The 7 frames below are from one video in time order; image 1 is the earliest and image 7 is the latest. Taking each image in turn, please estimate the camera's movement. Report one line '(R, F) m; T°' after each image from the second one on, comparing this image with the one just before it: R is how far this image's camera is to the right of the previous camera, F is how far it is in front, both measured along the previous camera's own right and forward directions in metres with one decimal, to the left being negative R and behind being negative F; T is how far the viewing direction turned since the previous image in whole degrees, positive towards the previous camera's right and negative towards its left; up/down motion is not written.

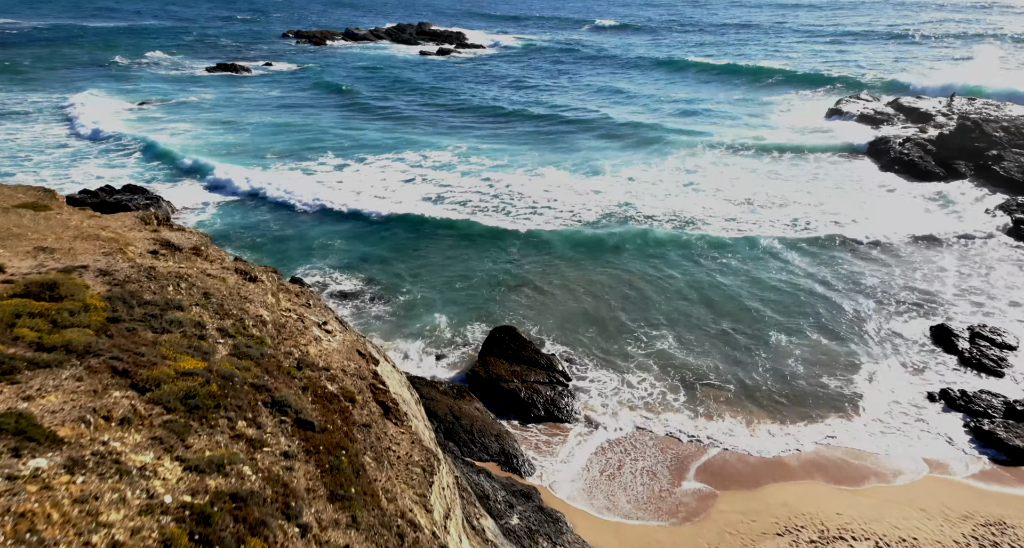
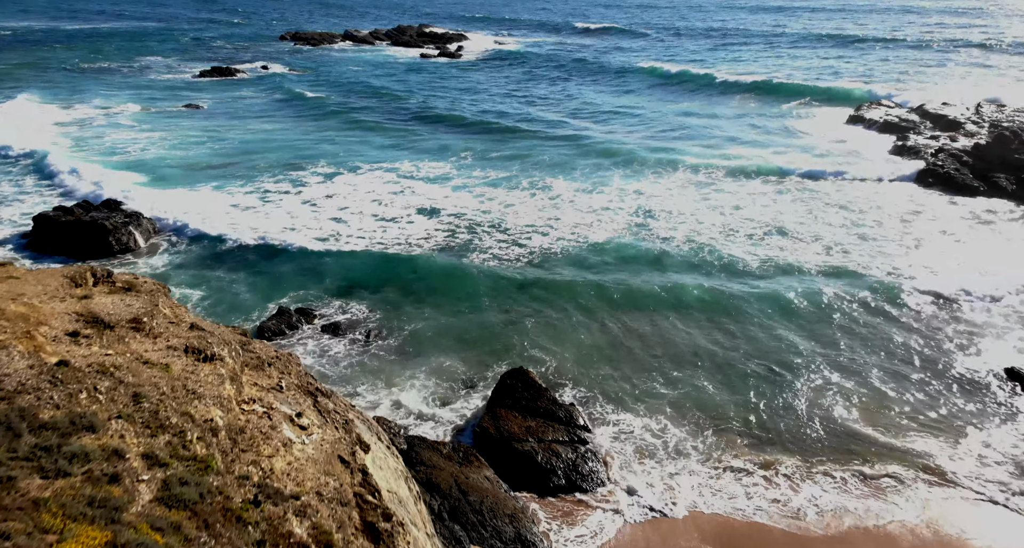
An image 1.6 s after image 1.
(-0.2, +1.6) m; 0°
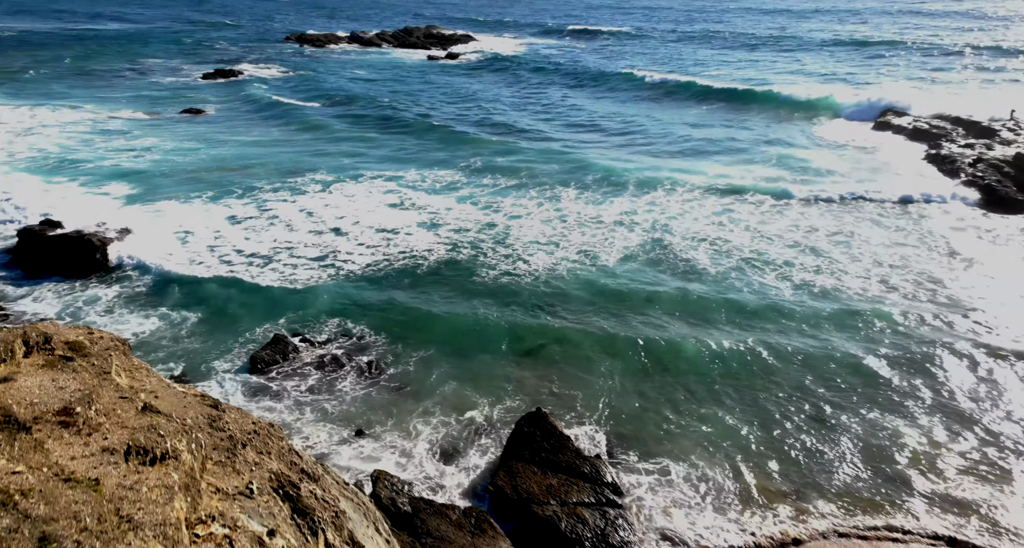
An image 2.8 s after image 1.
(-0.2, +1.3) m; -1°
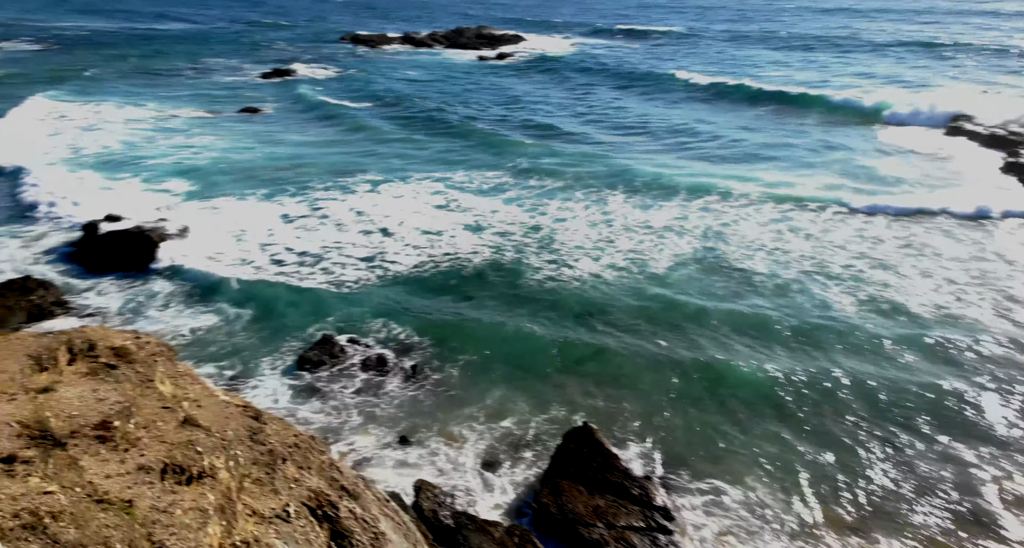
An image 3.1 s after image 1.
(-0.1, +0.3) m; -4°
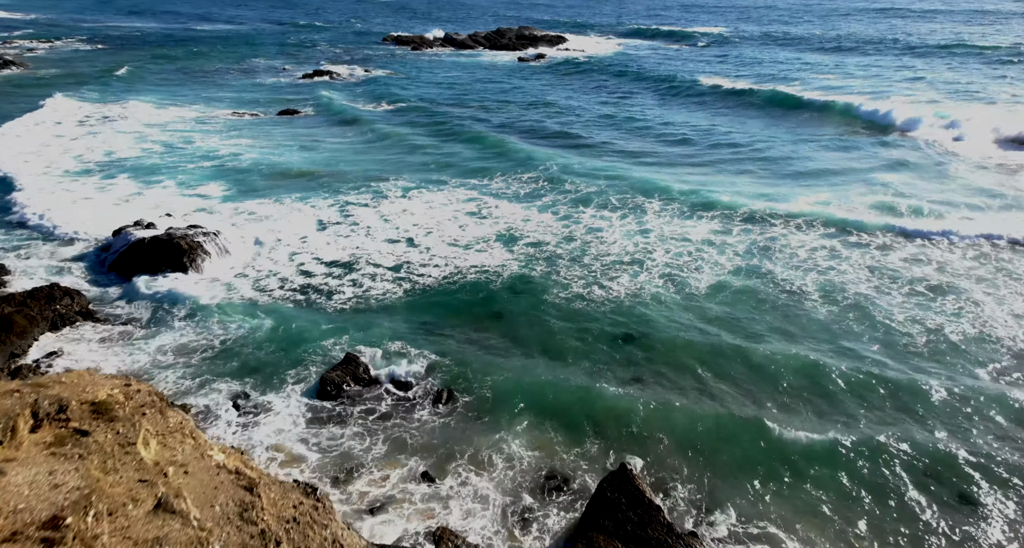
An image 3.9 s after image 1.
(0.0, +0.9) m; -3°
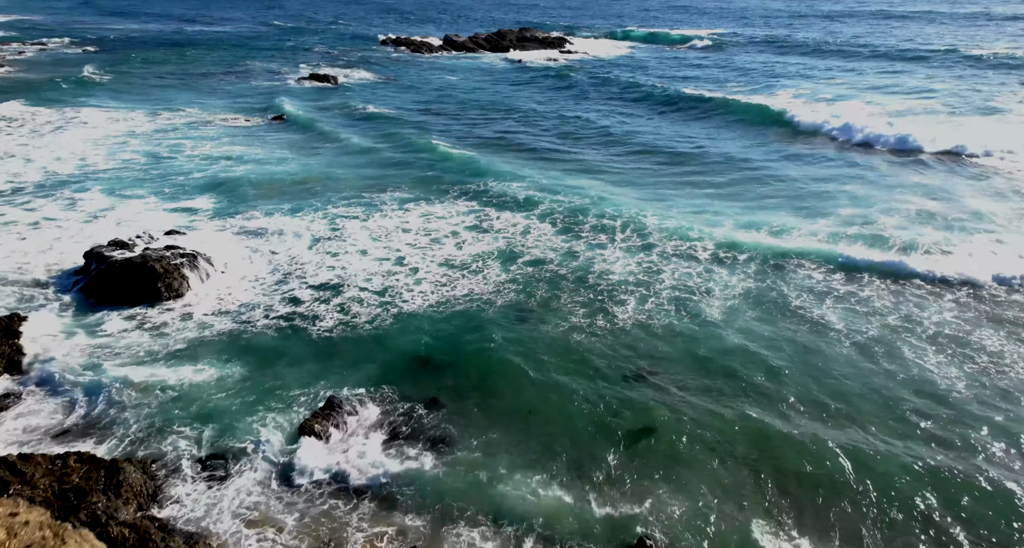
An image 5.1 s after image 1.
(0.0, +1.3) m; 0°
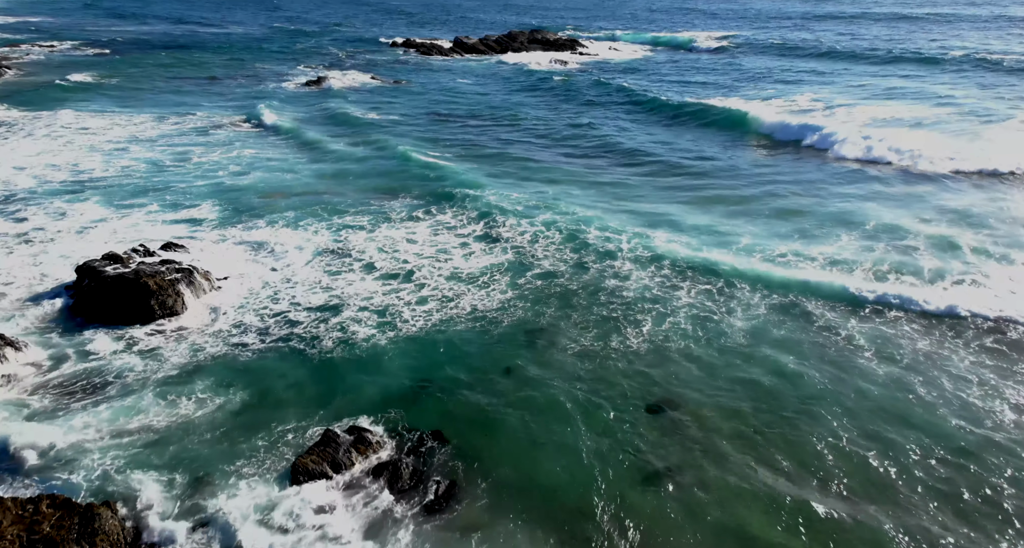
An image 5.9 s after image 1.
(0.0, +0.9) m; -1°
